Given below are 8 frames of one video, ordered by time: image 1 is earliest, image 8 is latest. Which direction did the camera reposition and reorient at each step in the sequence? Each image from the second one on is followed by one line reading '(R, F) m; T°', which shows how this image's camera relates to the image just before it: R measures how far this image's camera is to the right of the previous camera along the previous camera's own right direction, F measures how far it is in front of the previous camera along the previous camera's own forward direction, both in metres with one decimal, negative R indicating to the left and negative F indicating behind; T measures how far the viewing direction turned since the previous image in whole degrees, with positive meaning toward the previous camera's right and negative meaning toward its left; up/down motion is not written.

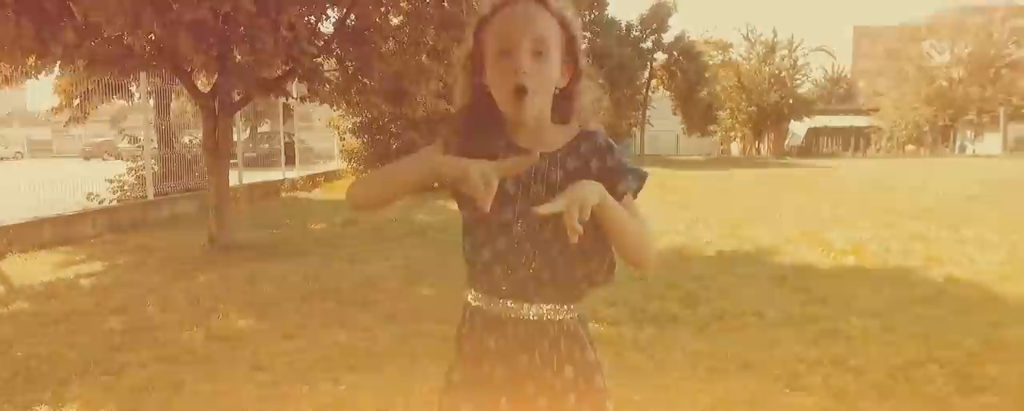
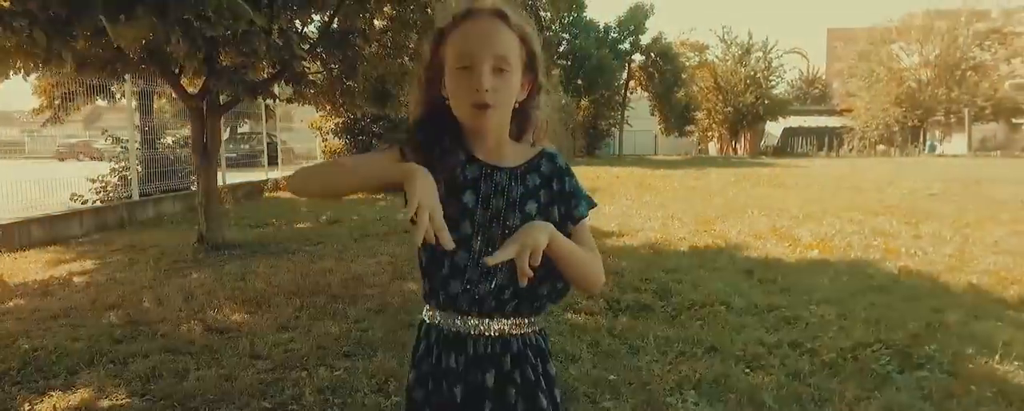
(0.0, -0.2) m; +2°
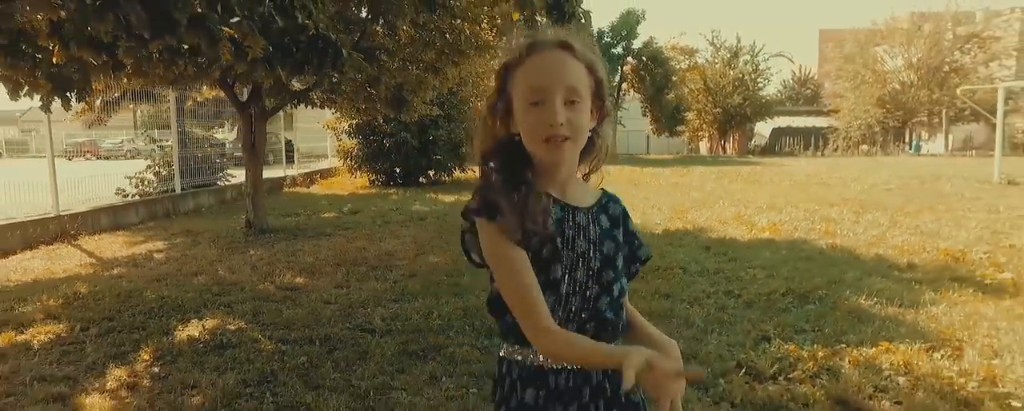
(-0.1, -1.2) m; 0°
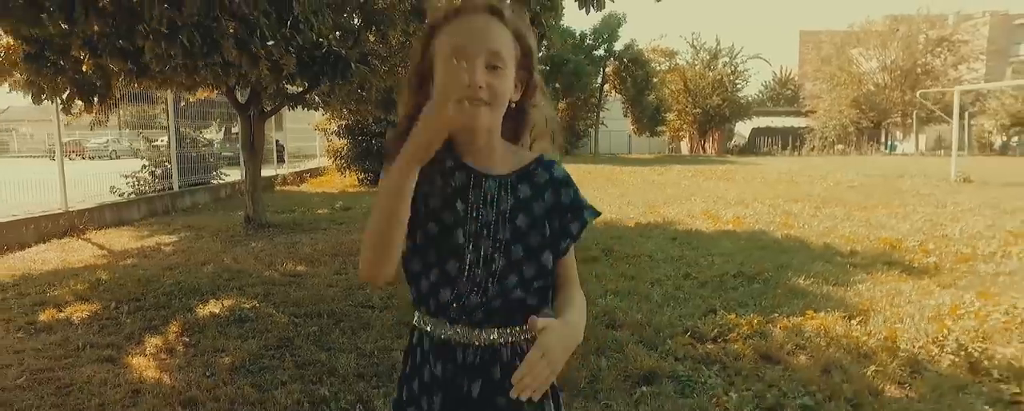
(0.0, -0.5) m; +1°
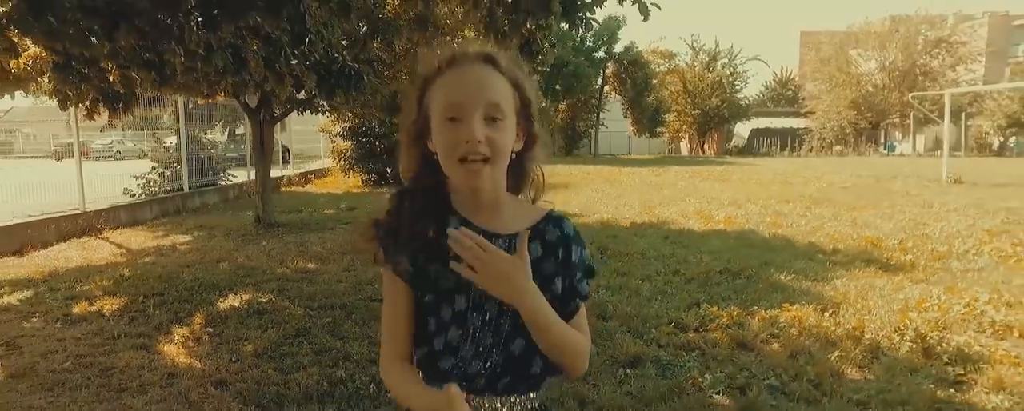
(0.0, -0.3) m; 0°
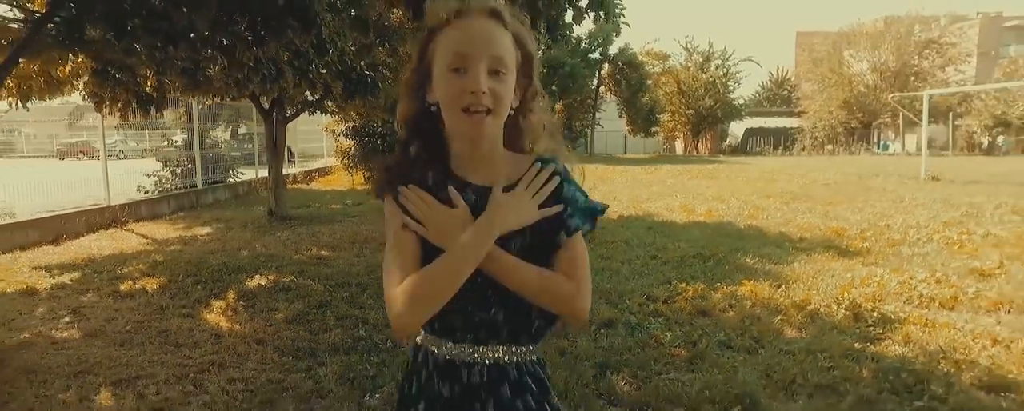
(0.0, -0.6) m; 0°
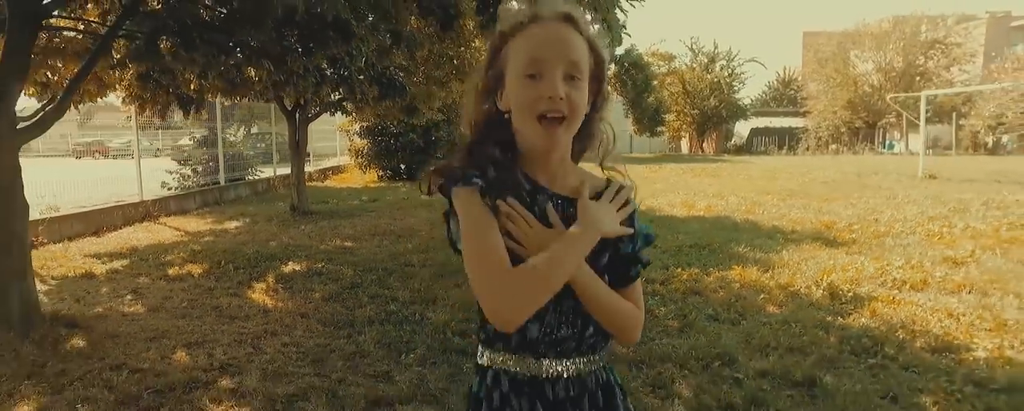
(0.0, -0.5) m; -1°
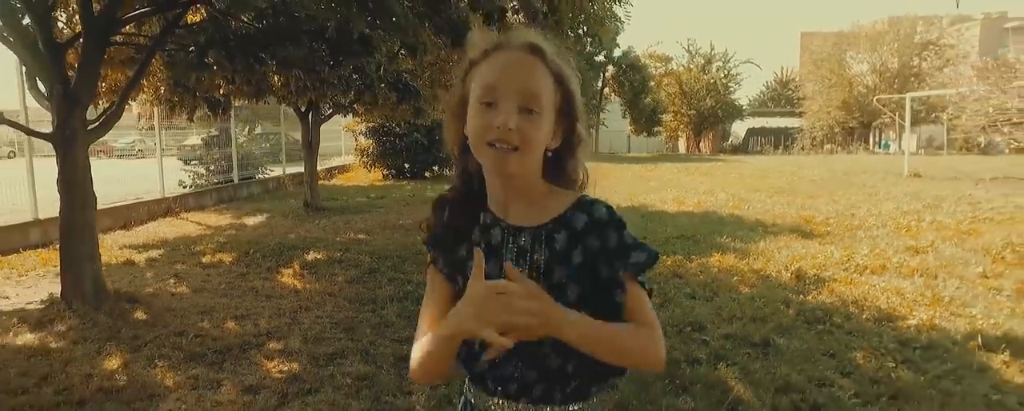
(0.0, -0.6) m; 0°
